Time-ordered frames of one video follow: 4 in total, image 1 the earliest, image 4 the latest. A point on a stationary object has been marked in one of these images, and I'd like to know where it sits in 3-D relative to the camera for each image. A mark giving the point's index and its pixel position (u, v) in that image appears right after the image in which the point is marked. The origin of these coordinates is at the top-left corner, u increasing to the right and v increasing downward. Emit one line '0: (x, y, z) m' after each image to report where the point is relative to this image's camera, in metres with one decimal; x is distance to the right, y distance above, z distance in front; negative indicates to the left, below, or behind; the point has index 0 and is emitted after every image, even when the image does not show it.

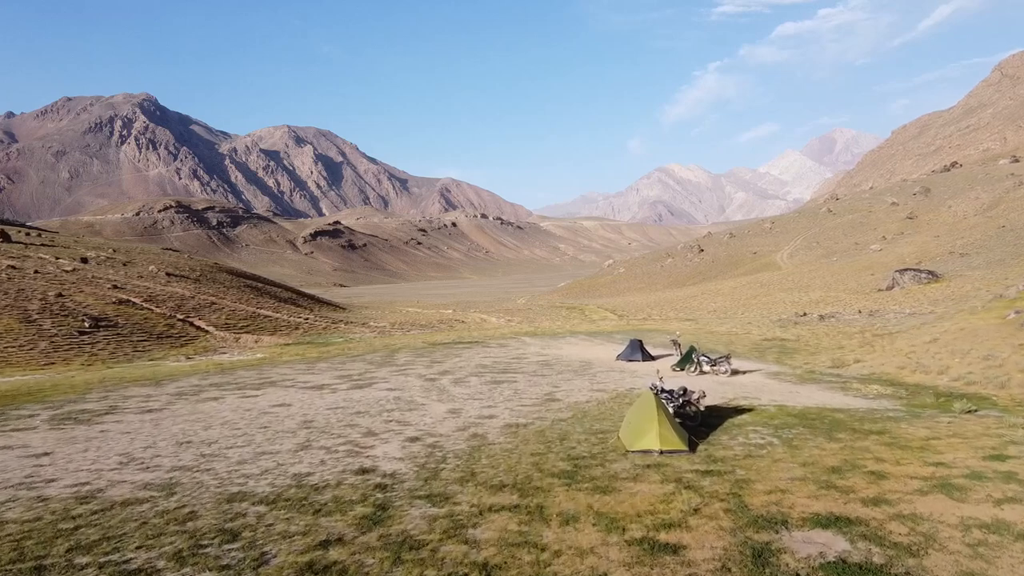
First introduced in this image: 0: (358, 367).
0: (-5.3, -2.7, +19.6) m
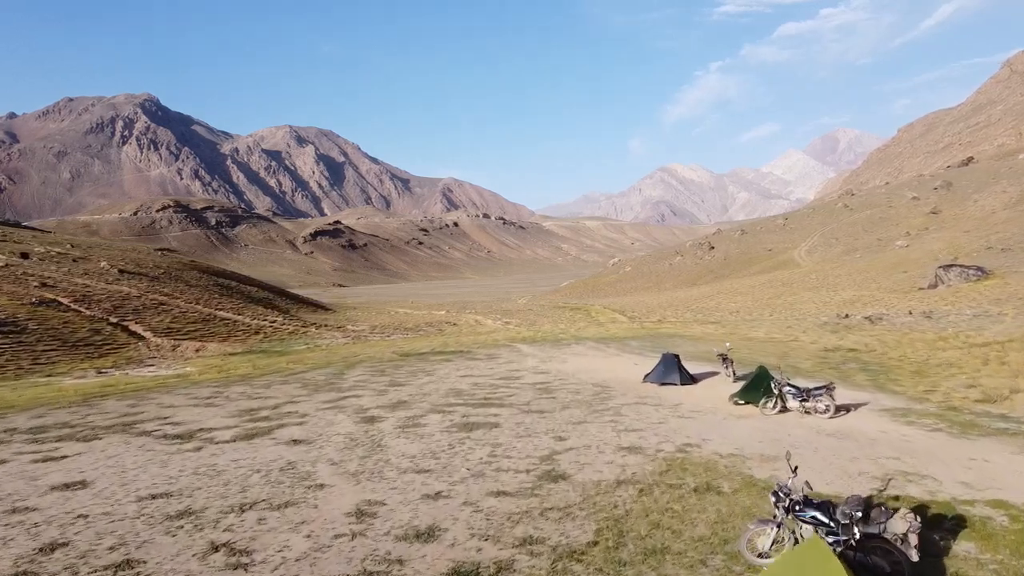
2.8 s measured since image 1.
0: (-5.6, -2.6, +14.1) m
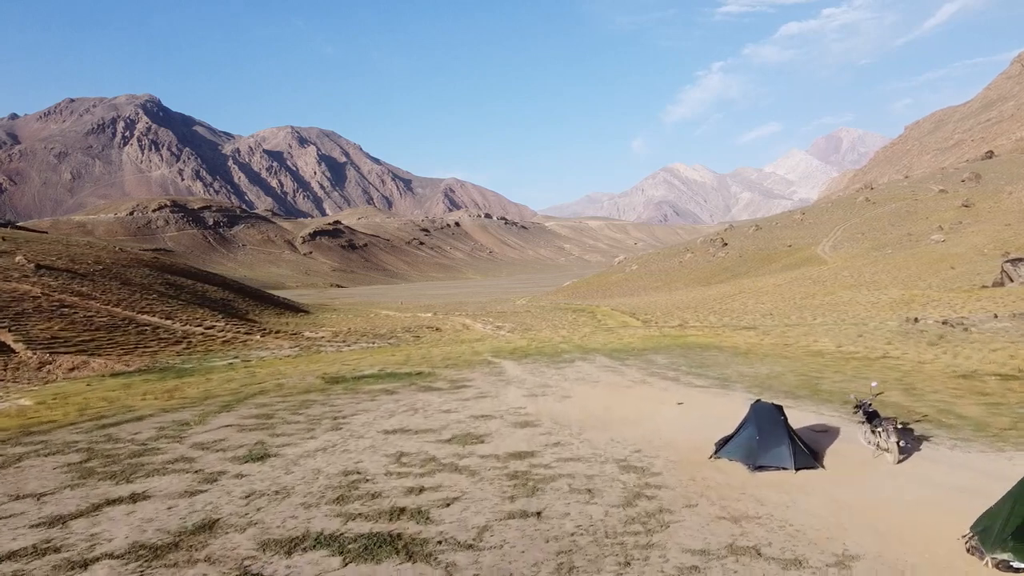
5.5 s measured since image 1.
0: (-6.3, -2.5, +7.2) m
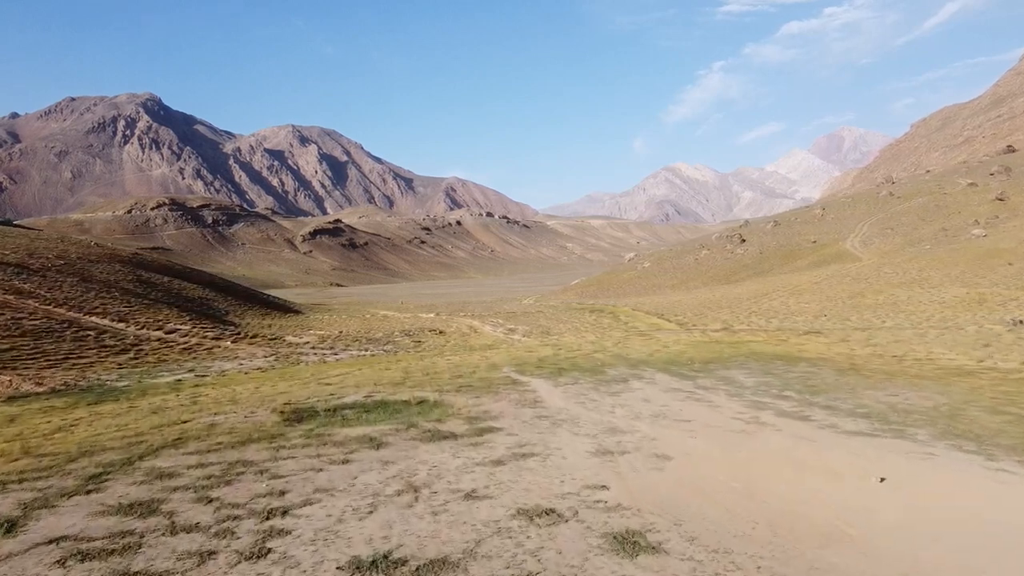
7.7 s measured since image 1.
0: (-5.4, -2.4, +2.2) m
